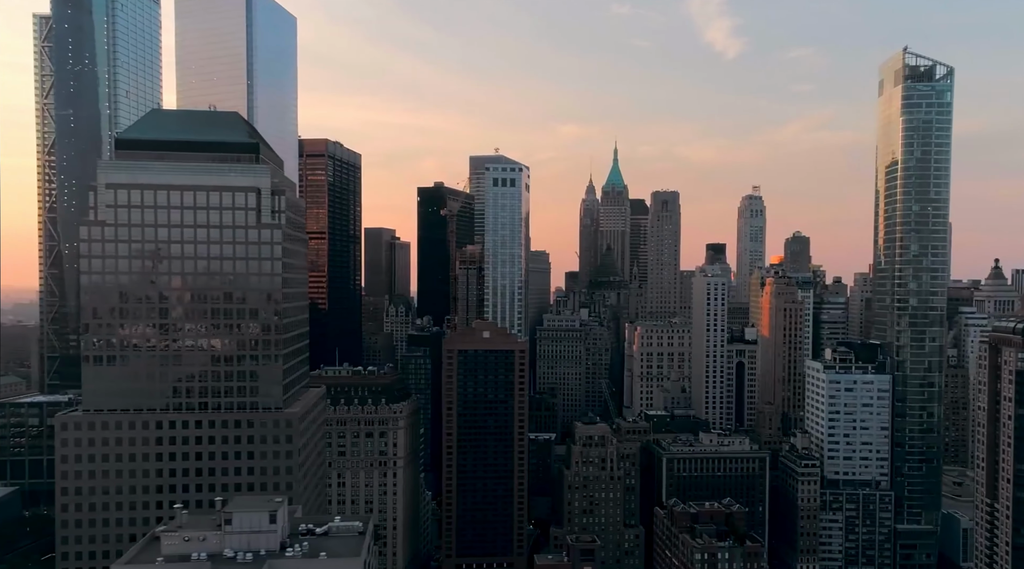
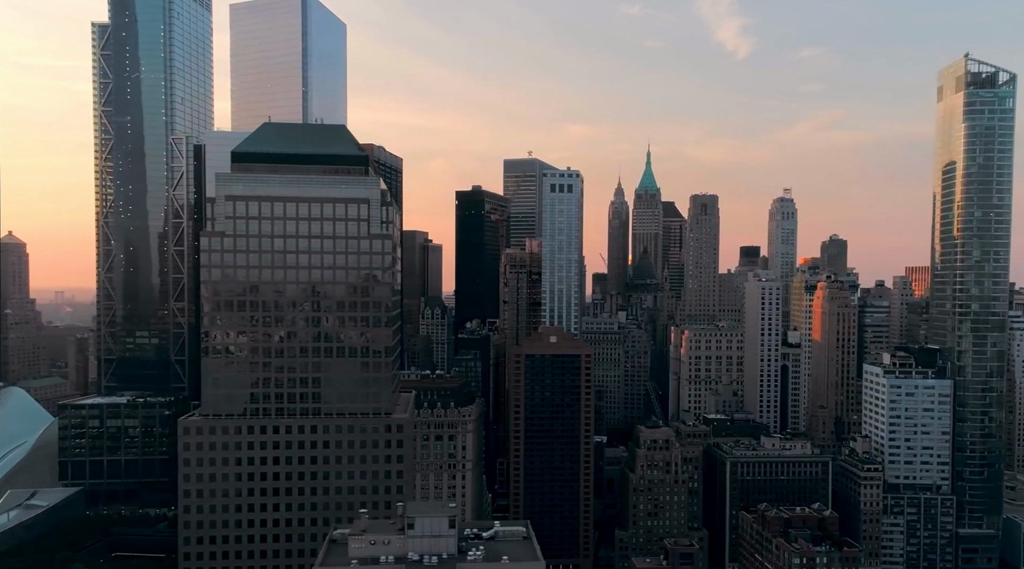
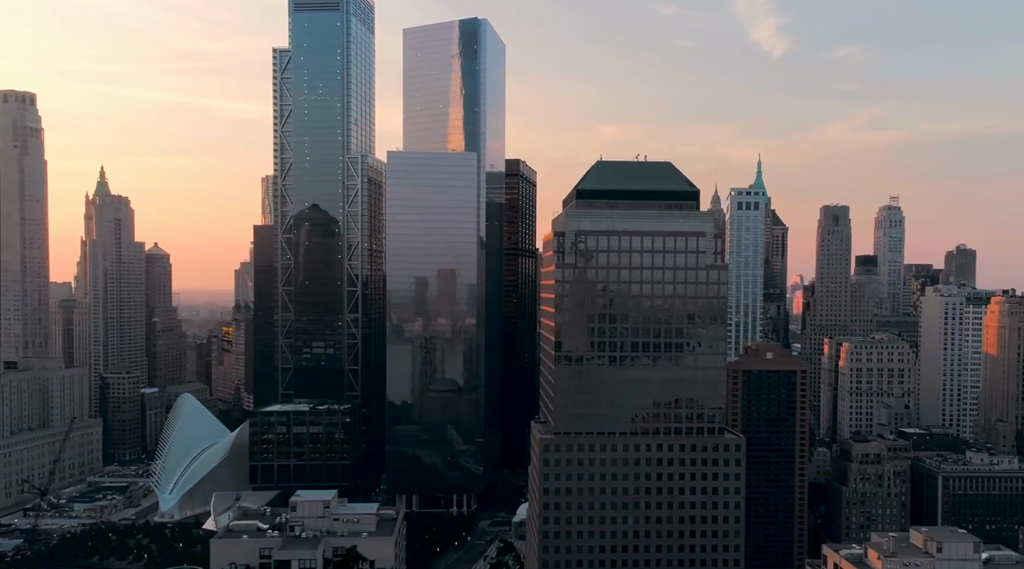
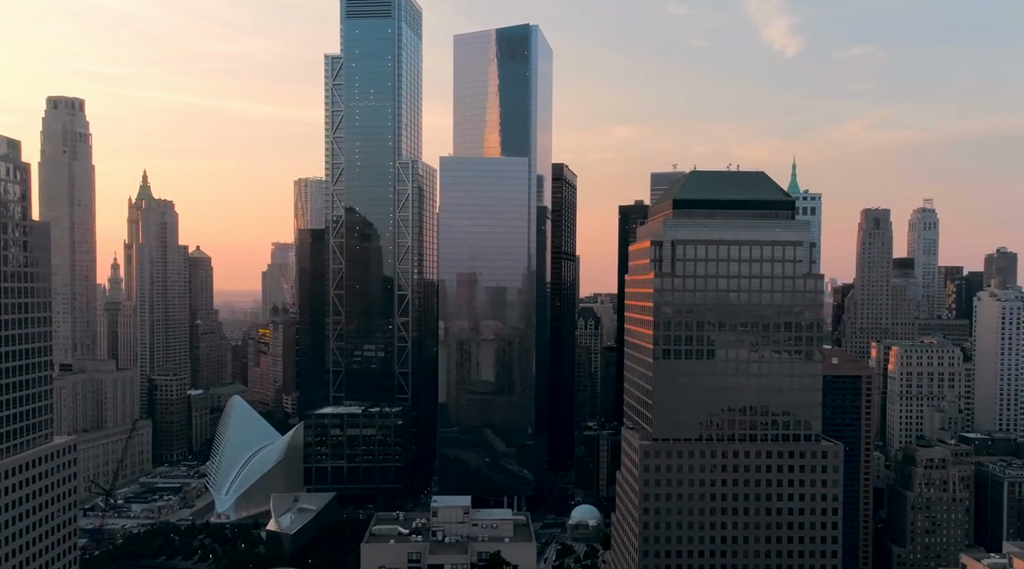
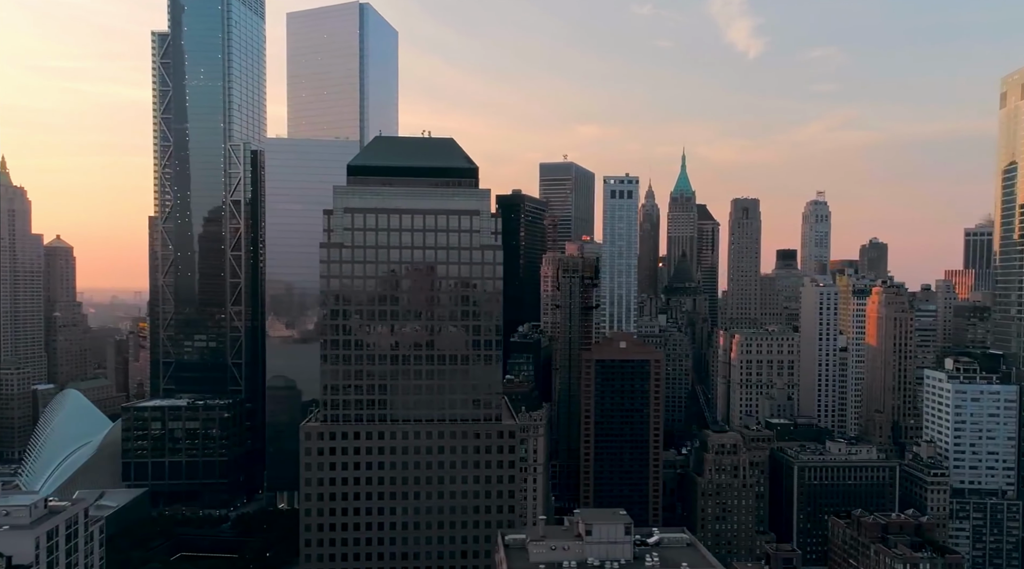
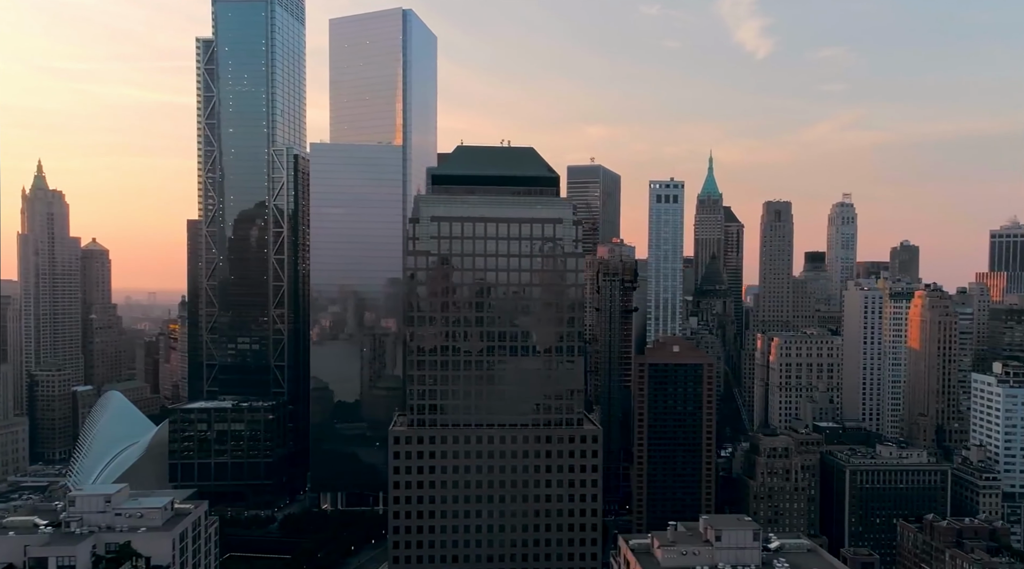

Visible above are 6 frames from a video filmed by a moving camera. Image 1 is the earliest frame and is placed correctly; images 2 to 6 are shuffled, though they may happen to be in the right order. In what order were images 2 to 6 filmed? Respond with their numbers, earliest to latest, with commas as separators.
2, 5, 6, 3, 4
